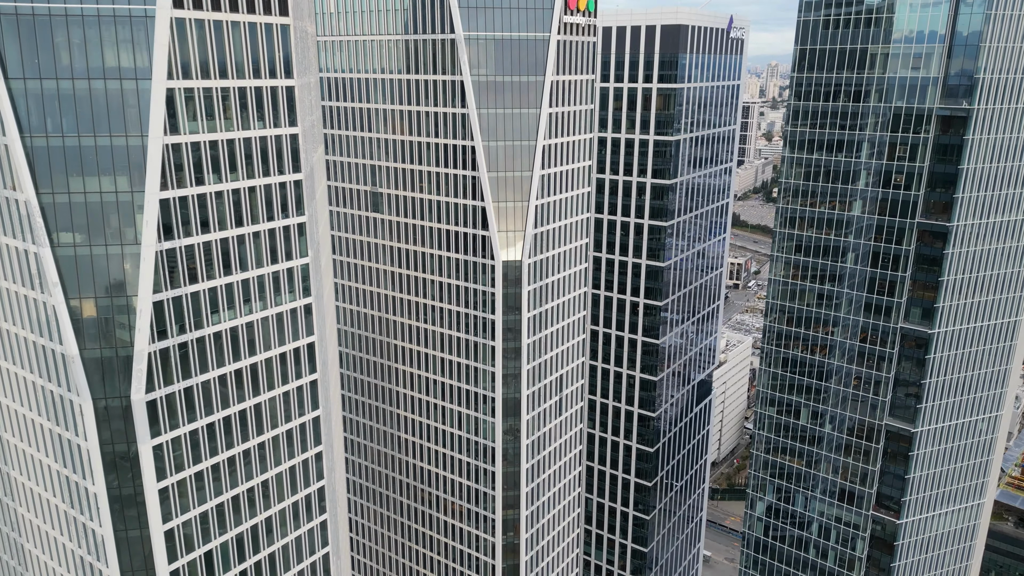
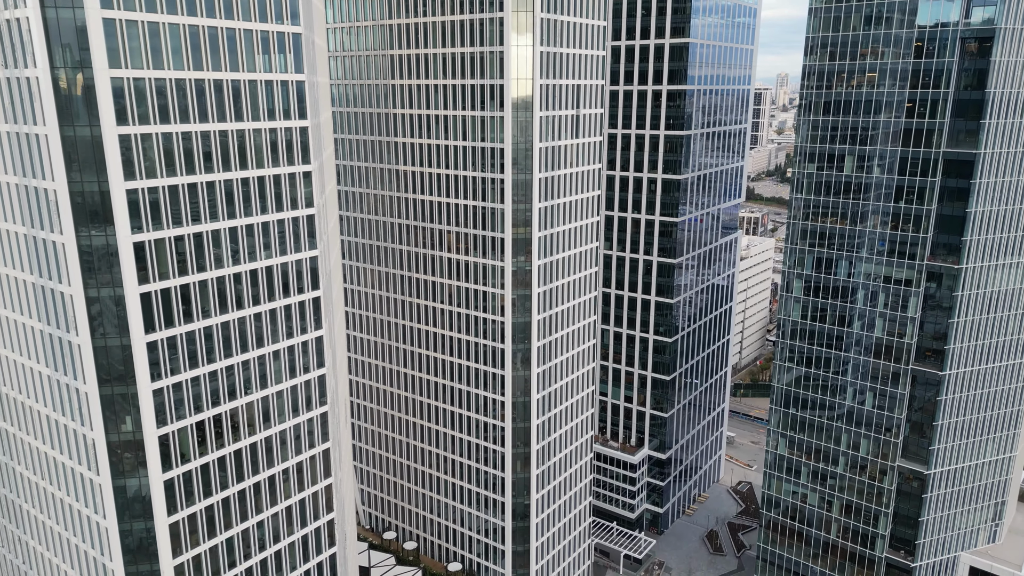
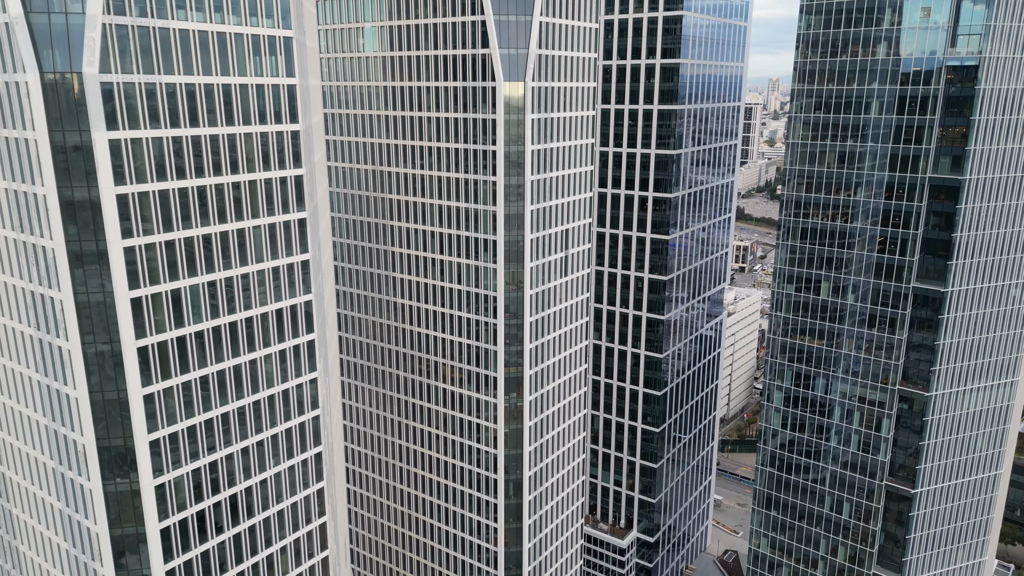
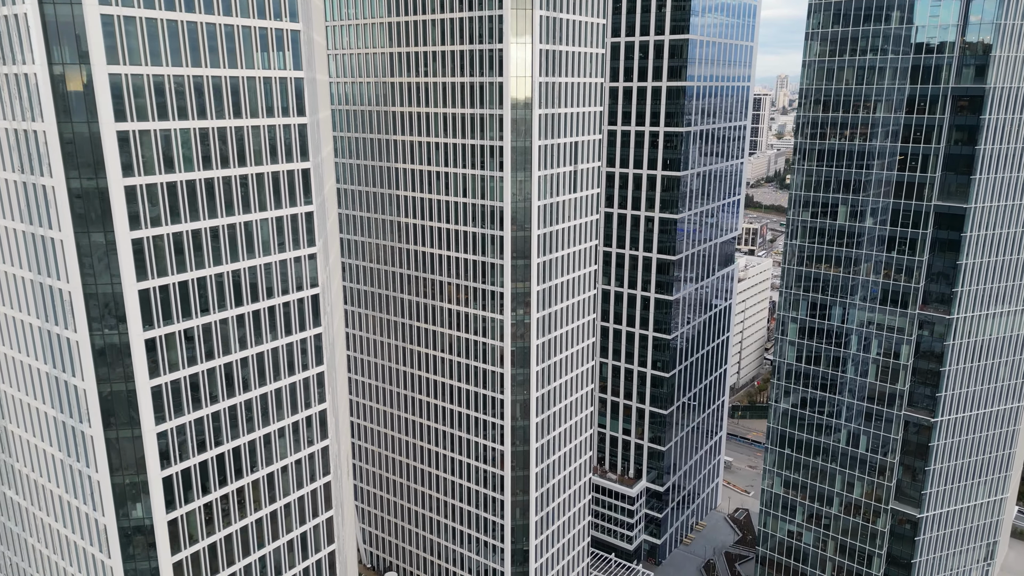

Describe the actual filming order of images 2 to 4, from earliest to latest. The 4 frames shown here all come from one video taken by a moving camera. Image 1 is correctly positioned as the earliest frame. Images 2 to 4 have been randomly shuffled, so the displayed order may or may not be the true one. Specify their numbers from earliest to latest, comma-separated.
3, 4, 2
